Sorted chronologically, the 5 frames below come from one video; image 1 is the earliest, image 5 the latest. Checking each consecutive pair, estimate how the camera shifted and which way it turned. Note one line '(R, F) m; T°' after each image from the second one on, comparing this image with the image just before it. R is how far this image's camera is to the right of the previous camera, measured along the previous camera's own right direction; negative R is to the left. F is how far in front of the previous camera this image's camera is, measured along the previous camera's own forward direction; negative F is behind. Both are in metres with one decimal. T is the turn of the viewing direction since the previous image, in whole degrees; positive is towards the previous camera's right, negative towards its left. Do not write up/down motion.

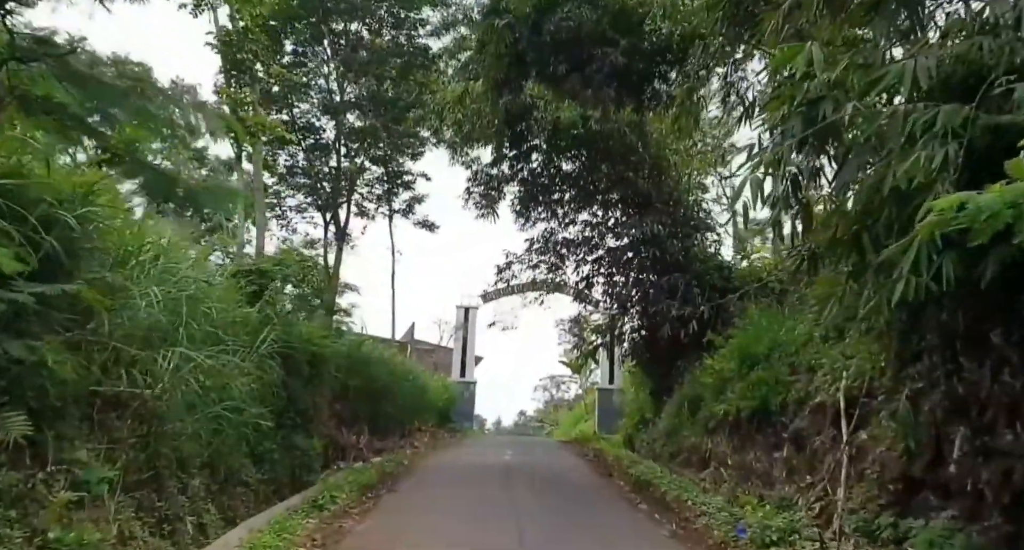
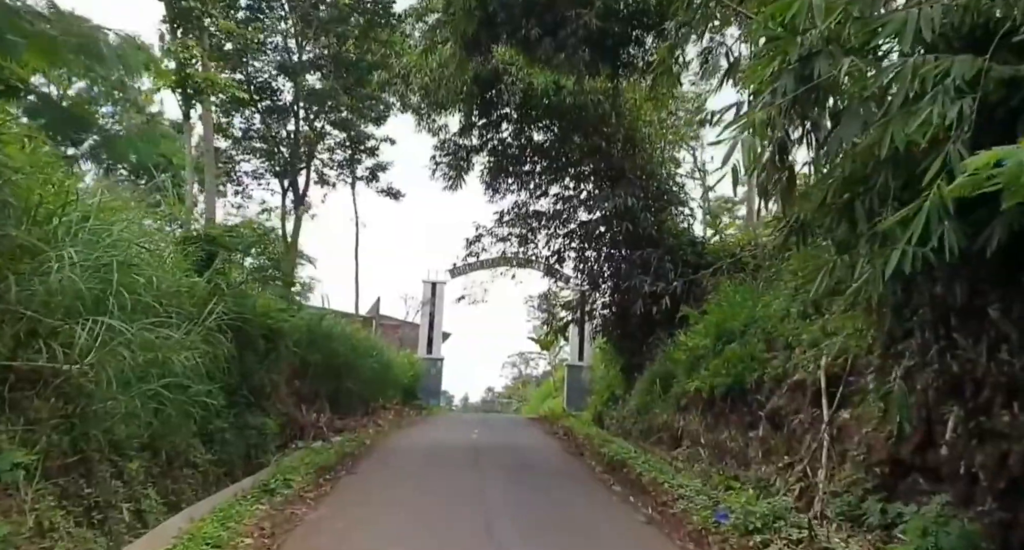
(0.0, +0.4) m; +2°
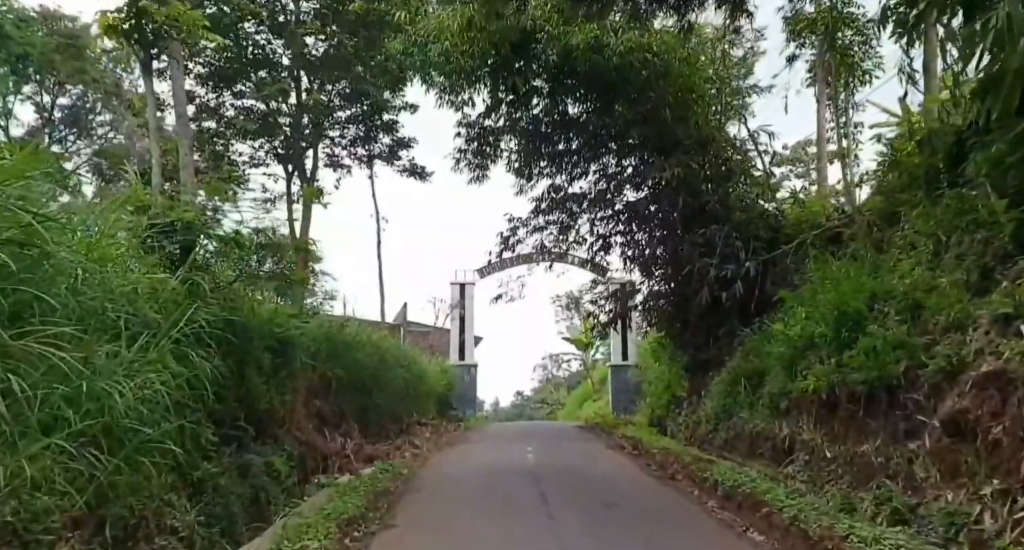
(-0.3, +1.6) m; -2°
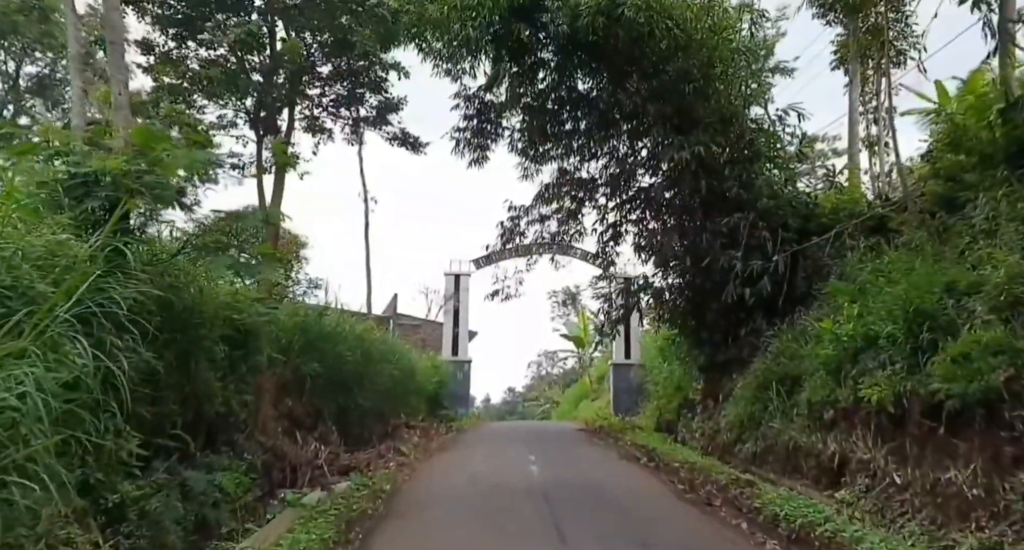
(-0.1, +1.0) m; +1°
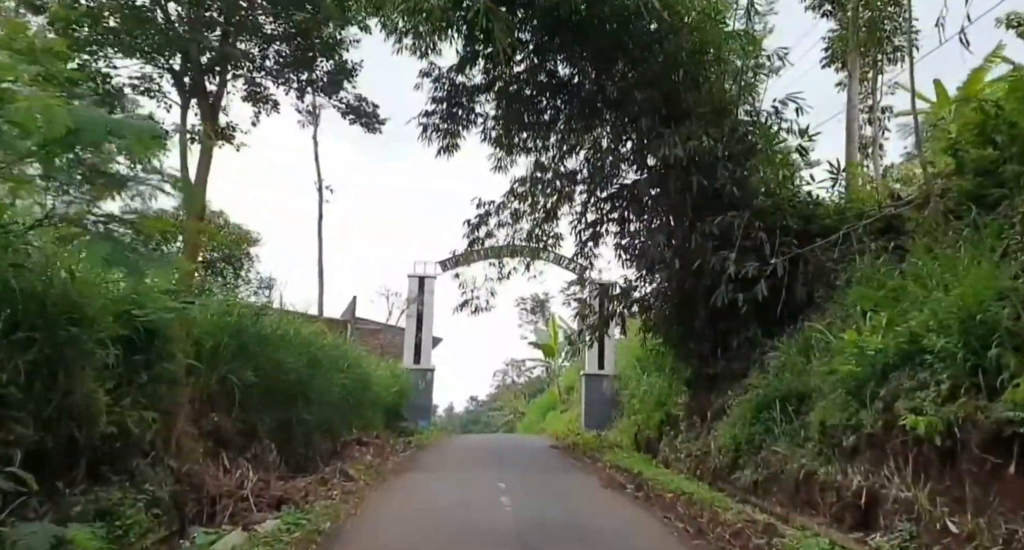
(0.0, +1.0) m; +3°
